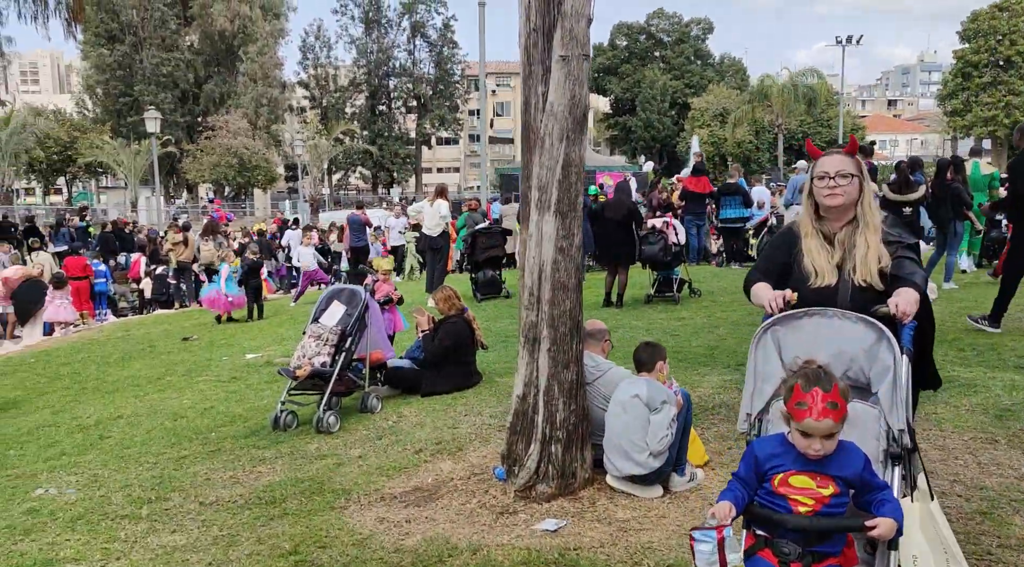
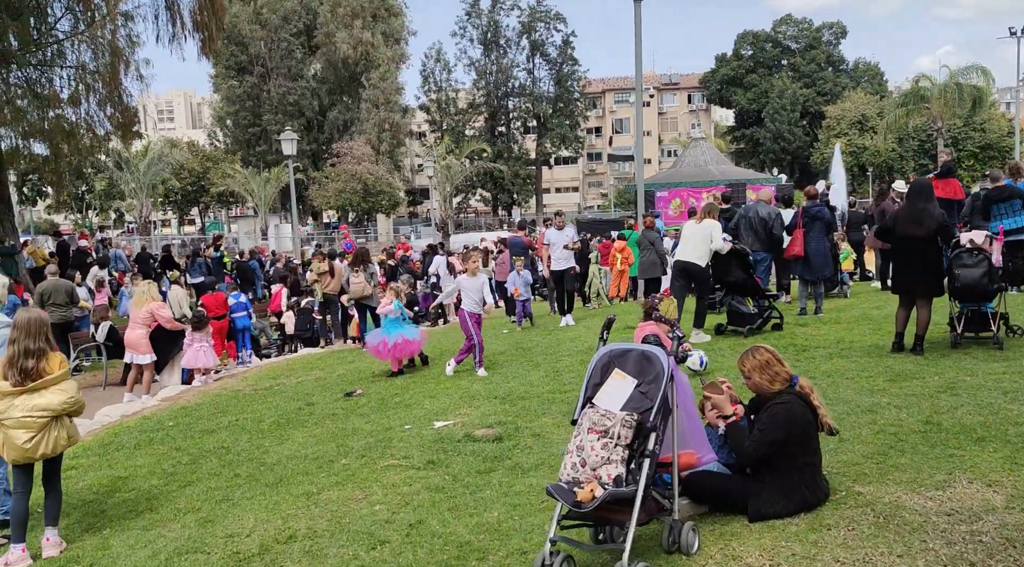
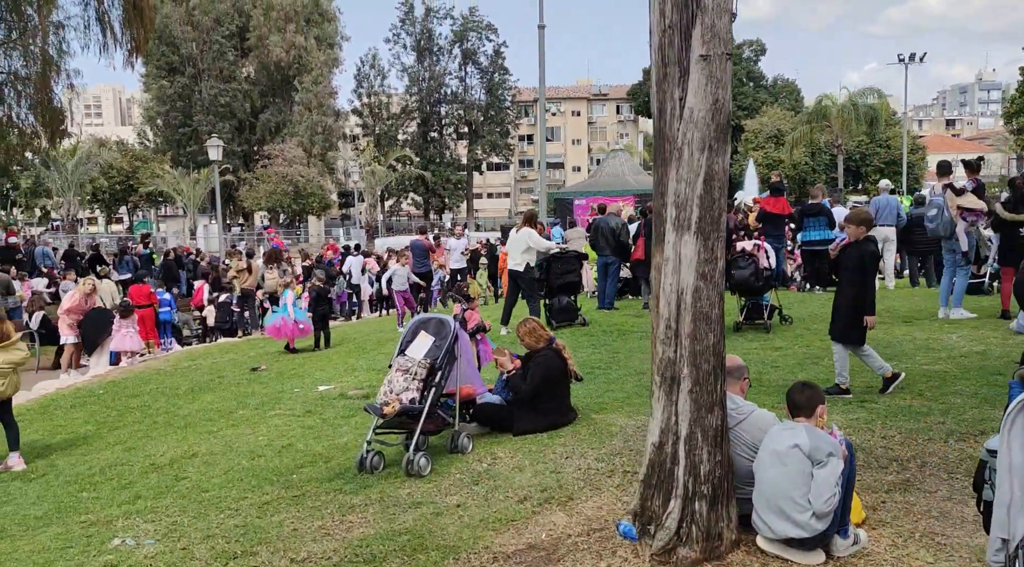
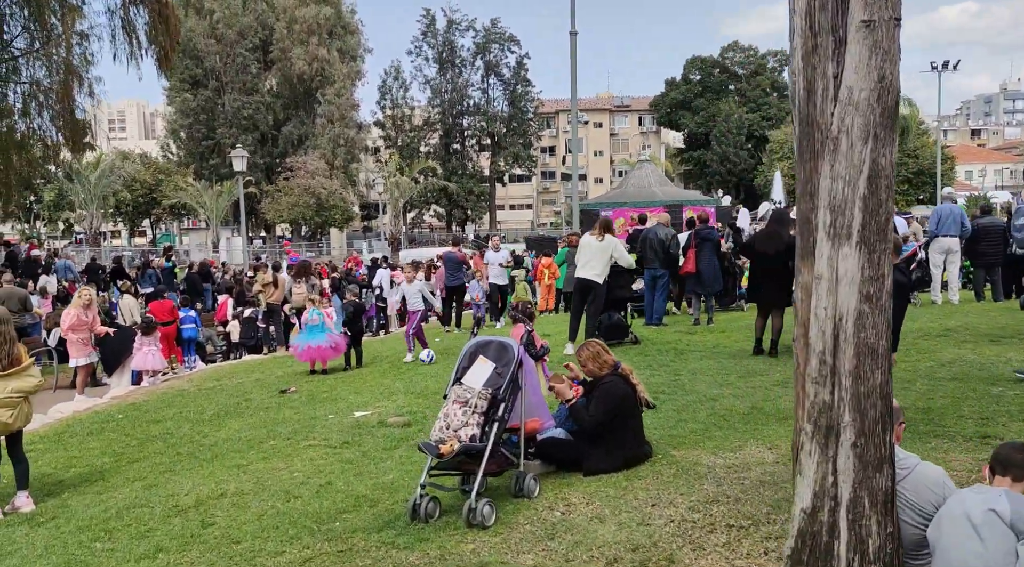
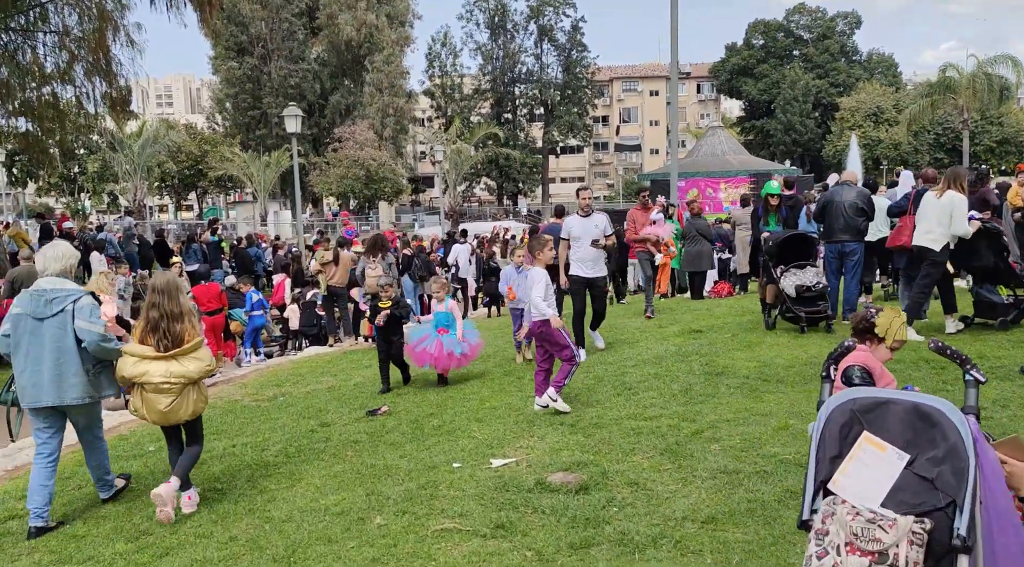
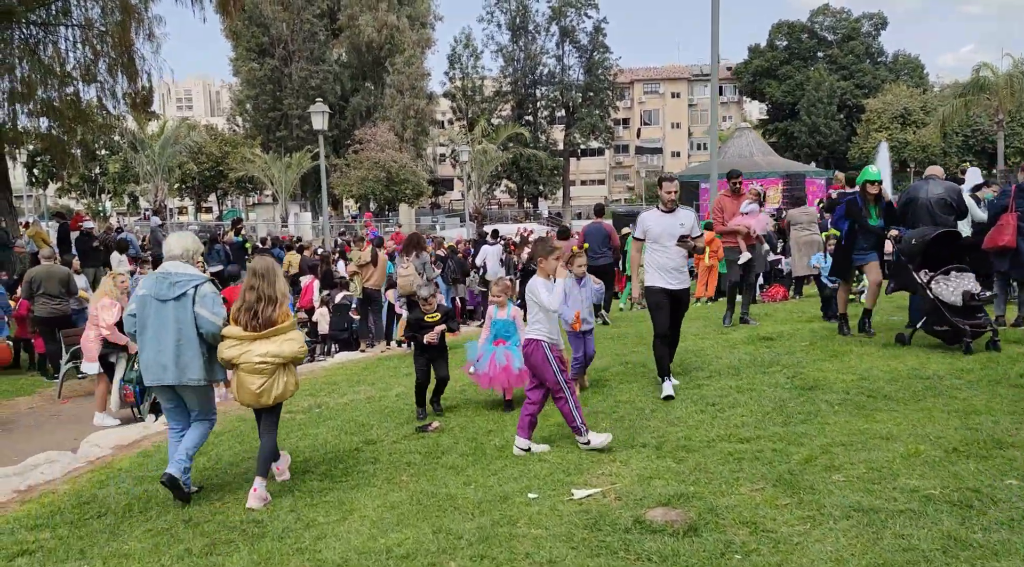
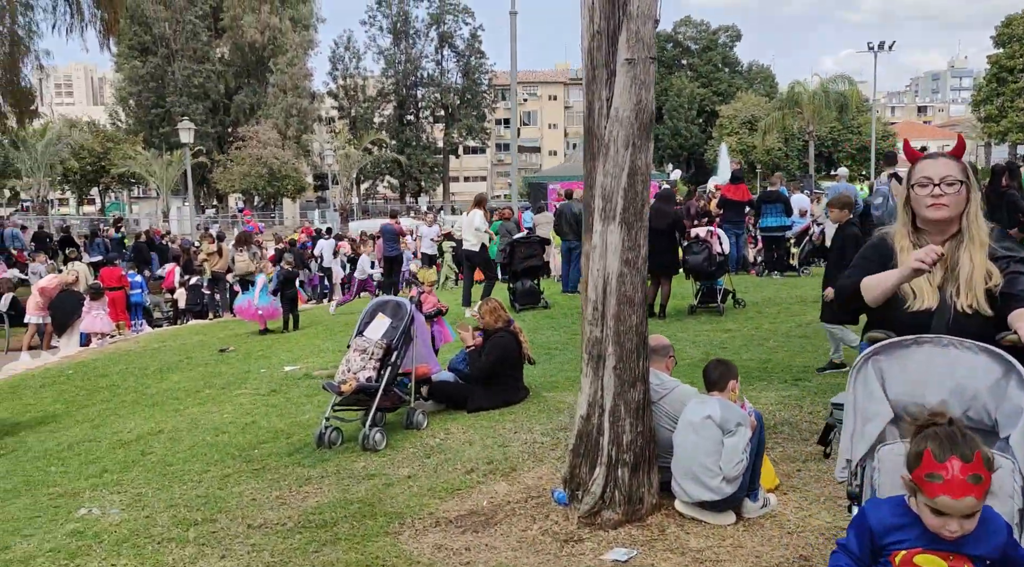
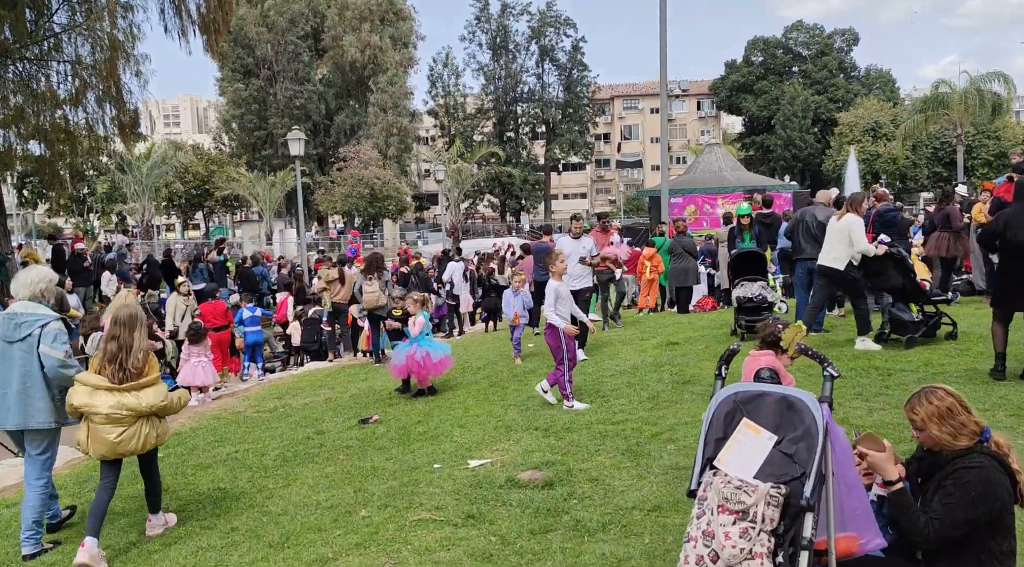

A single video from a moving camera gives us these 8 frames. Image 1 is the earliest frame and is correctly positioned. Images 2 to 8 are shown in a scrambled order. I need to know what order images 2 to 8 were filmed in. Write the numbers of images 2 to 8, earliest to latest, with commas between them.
7, 3, 4, 2, 8, 5, 6
